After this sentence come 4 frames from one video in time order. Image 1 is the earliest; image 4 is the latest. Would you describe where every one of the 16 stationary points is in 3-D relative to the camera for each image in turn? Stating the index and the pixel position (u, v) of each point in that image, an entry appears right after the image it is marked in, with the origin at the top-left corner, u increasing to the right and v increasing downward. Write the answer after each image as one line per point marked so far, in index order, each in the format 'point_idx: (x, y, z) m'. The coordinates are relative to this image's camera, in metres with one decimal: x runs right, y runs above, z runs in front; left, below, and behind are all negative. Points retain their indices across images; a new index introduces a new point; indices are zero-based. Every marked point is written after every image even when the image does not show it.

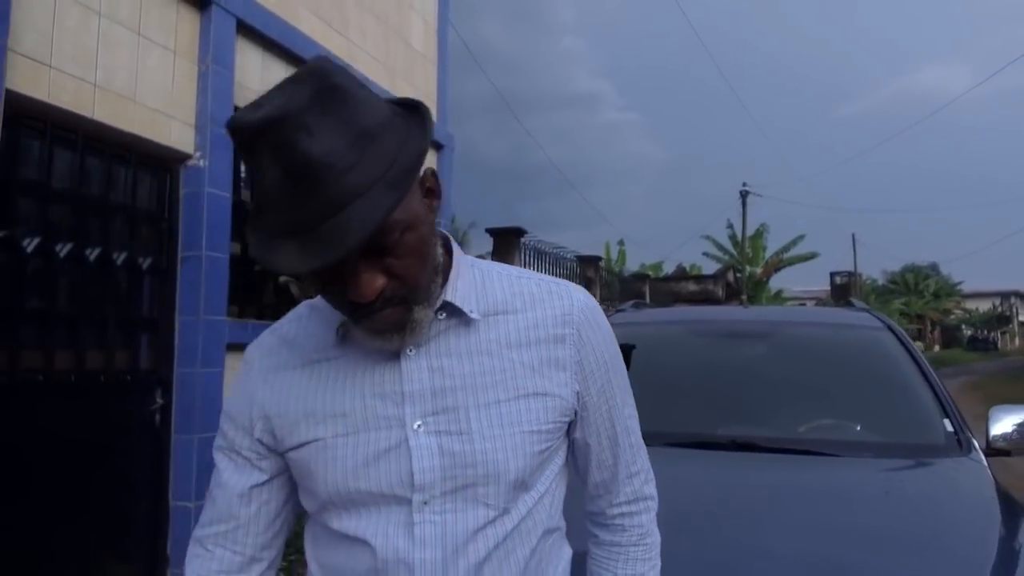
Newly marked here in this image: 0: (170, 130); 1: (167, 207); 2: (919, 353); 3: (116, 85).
0: (-2.1, +1.0, +4.7) m
1: (-2.2, +0.5, +4.8) m
2: (+2.1, -0.3, +3.8) m
3: (-2.3, +1.2, +4.4) m
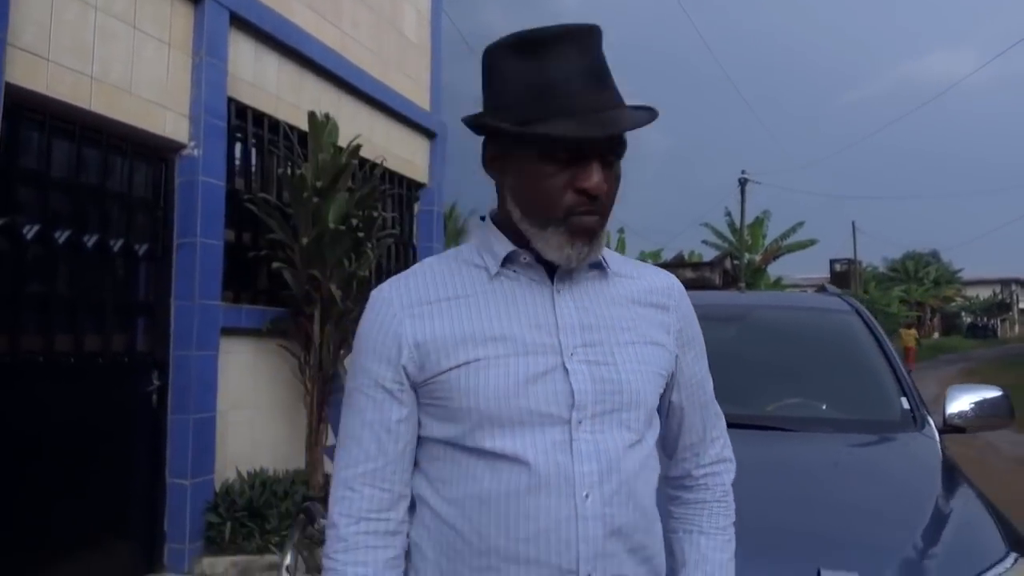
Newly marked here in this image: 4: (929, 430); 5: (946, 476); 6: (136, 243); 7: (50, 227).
0: (-2.2, +1.1, +4.9) m
1: (-2.3, +0.6, +5.0) m
2: (+2.0, -0.2, +4.0) m
3: (-2.4, +1.3, +4.5) m
4: (+1.8, -0.6, +3.4) m
5: (+1.6, -0.7, +2.8) m
6: (-2.4, +0.3, +4.8) m
7: (-2.6, +0.3, +4.3) m
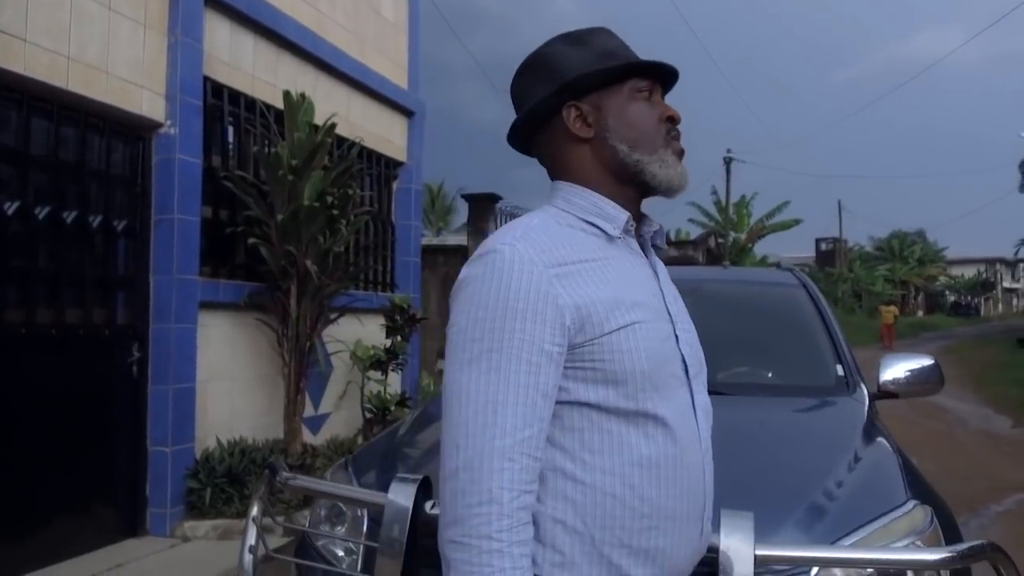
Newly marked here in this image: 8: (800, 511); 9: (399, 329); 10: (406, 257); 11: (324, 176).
0: (-2.5, +1.2, +5.0) m
1: (-2.5, +0.8, +5.1) m
2: (+1.8, -0.1, +4.2) m
3: (-2.6, +1.4, +4.6) m
4: (+1.6, -0.5, +3.6) m
5: (+1.4, -0.6, +3.0) m
6: (-2.6, +0.5, +4.9) m
7: (-2.8, +0.5, +4.4) m
8: (+0.9, -0.7, +2.3) m
9: (-1.1, -0.4, +7.0) m
10: (-1.2, +0.4, +8.3) m
11: (-1.4, +0.8, +5.7) m
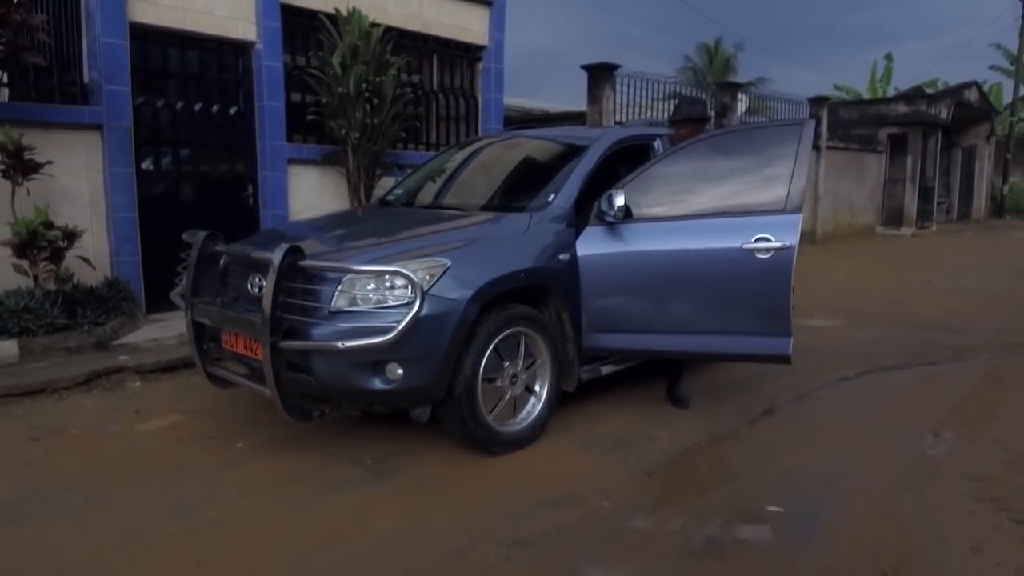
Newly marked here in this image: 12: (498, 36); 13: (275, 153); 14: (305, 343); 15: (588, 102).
0: (-2.9, +2.7, +7.8) m
1: (-2.9, +2.3, +8.1) m
2: (+0.7, +1.0, +5.7) m
3: (-3.2, +2.8, +7.5) m
4: (+0.4, +0.5, +5.3) m
5: (0.0, +0.4, +4.9) m
6: (-3.0, +1.9, +8.0) m
7: (-3.4, +1.9, +7.6) m
8: (-0.8, +0.2, +4.5) m
9: (-0.8, +1.4, +9.4) m
10: (-0.4, +2.3, +10.5) m
11: (-1.6, +2.4, +8.2) m
12: (-0.2, +3.5, +10.5) m
13: (-2.6, +1.5, +8.2) m
14: (-1.1, -0.3, +4.2) m
15: (+1.4, +3.2, +13.2) m
